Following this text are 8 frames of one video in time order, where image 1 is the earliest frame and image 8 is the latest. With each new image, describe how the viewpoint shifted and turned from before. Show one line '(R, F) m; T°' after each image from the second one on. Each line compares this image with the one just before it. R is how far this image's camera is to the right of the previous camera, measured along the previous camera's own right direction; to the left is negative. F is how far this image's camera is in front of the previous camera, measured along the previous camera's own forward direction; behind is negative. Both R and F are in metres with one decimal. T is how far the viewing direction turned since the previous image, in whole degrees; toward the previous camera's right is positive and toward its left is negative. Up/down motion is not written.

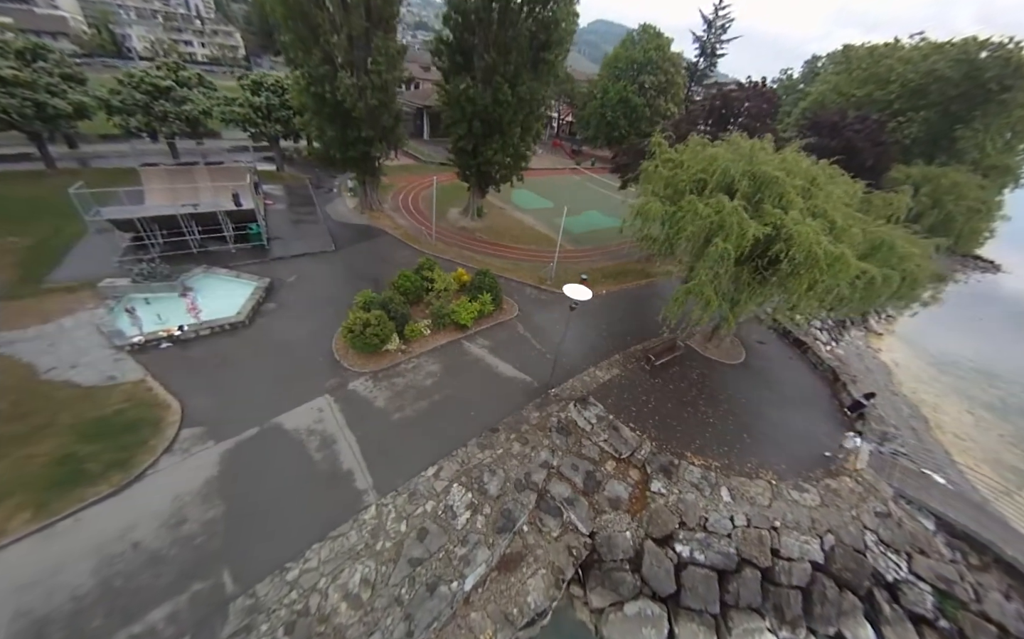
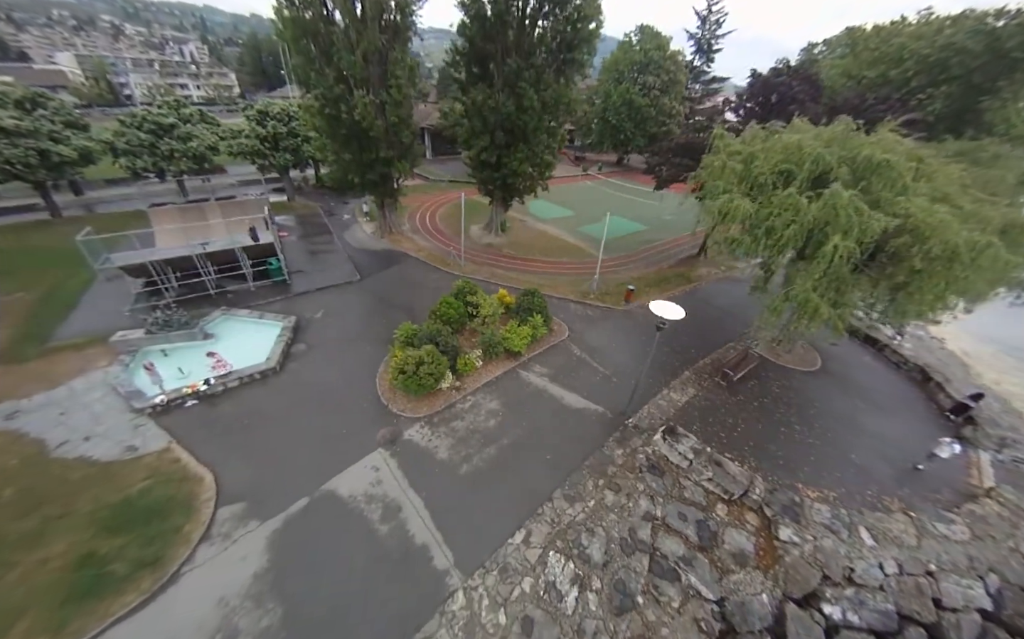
(-2.2, +1.5) m; 0°
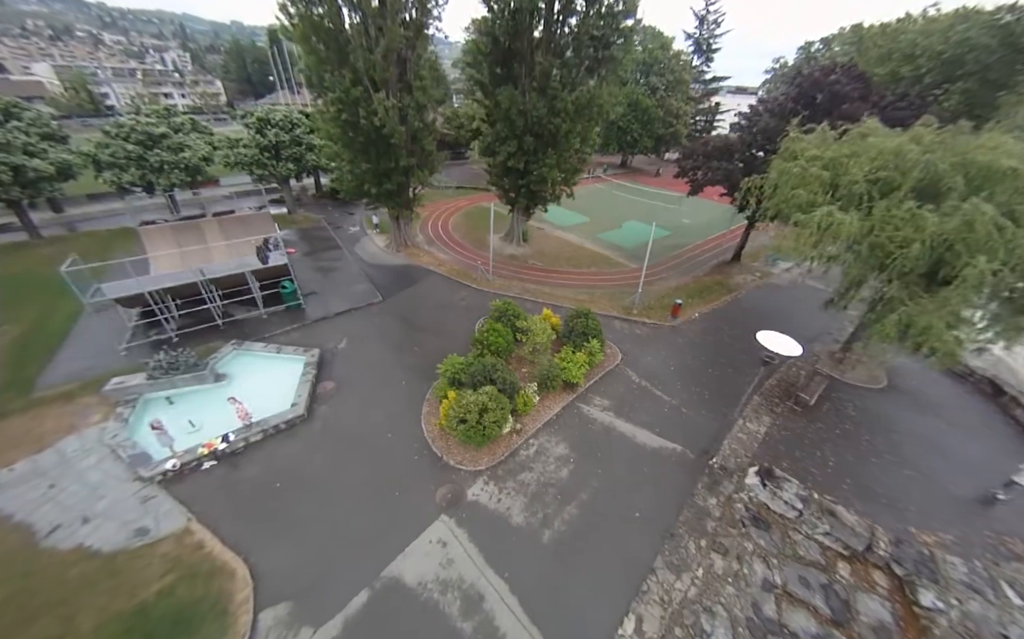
(-2.3, +1.5) m; +1°
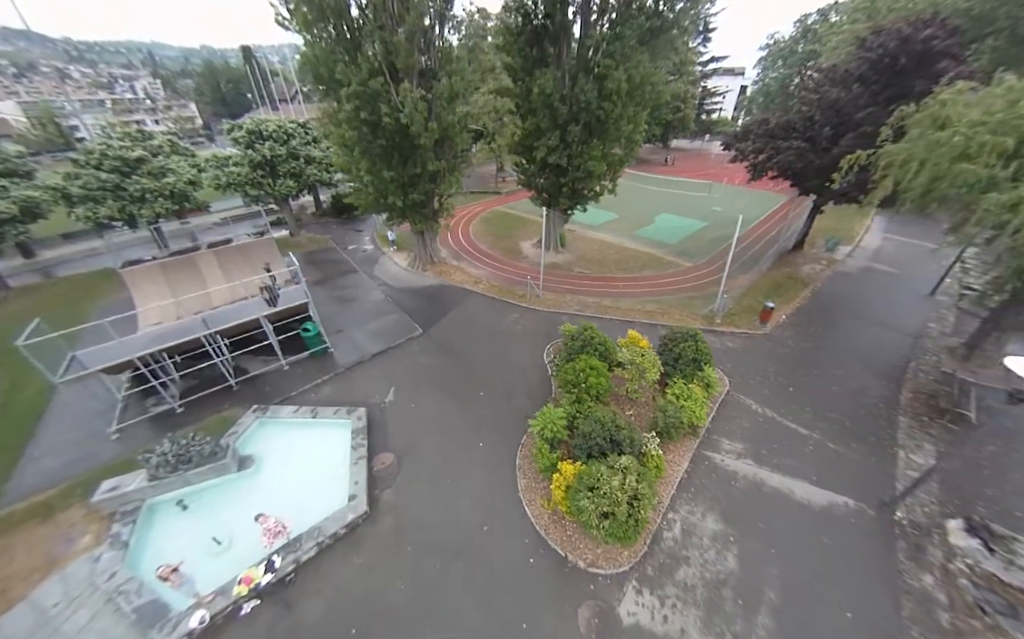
(-2.9, +2.5) m; +1°
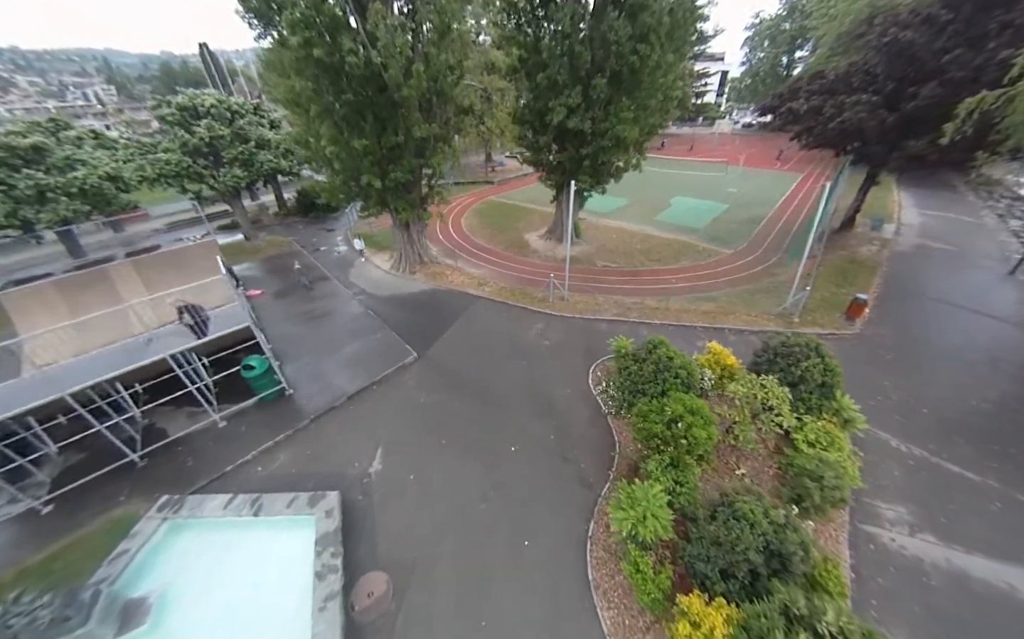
(-1.1, +3.4) m; +2°
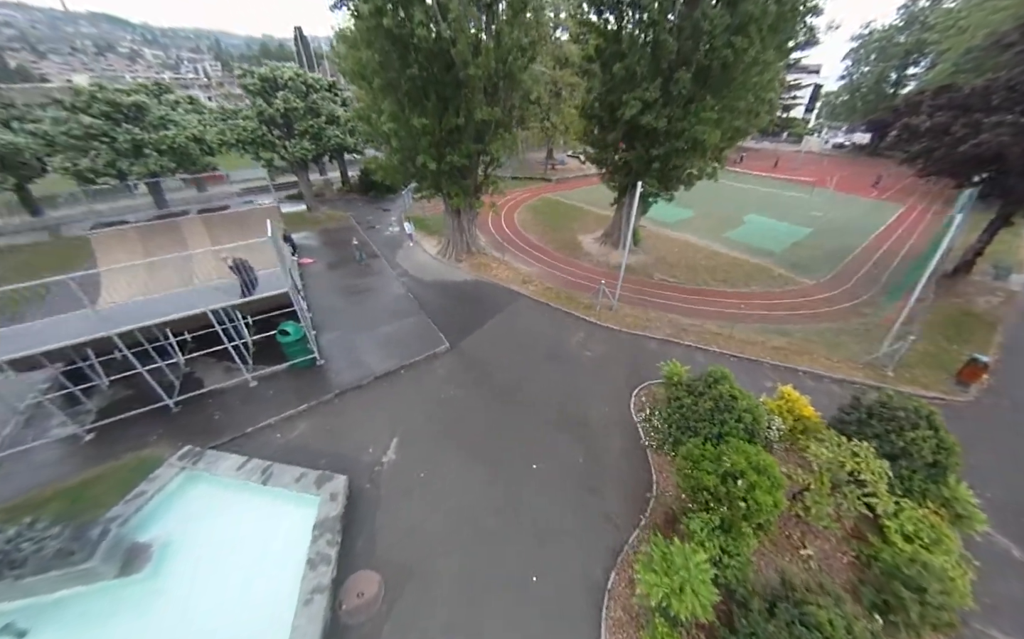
(-0.1, +0.7) m; -6°
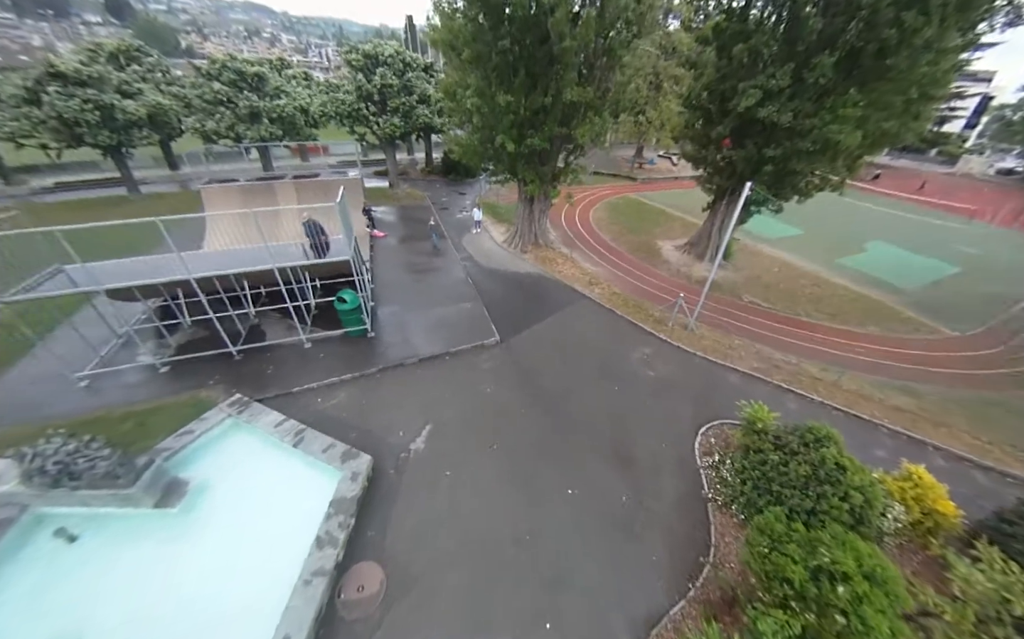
(0.0, +0.7) m; -10°
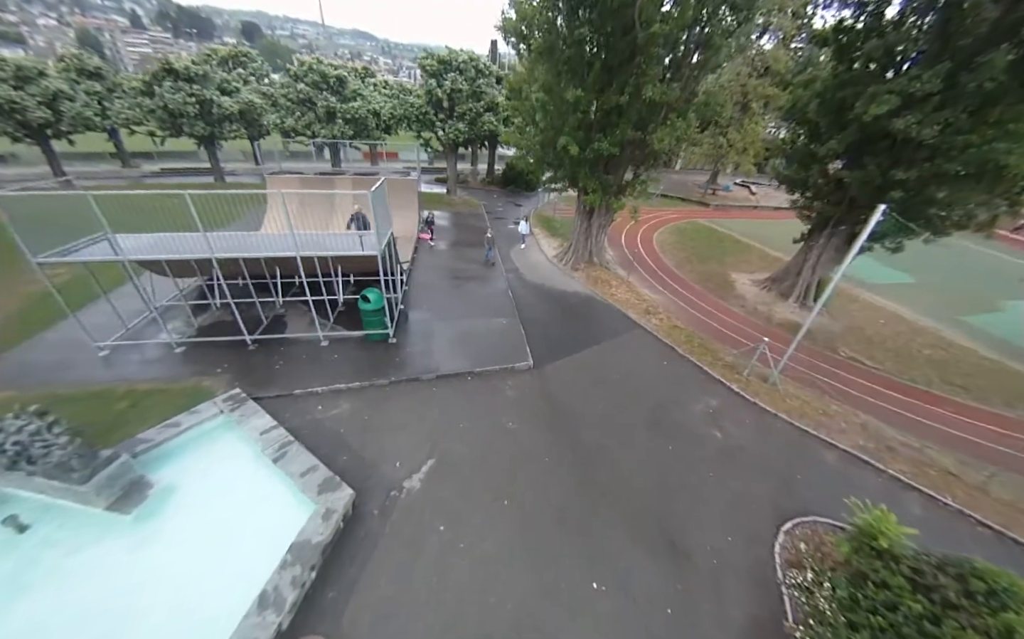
(+0.1, +1.2) m; -8°
